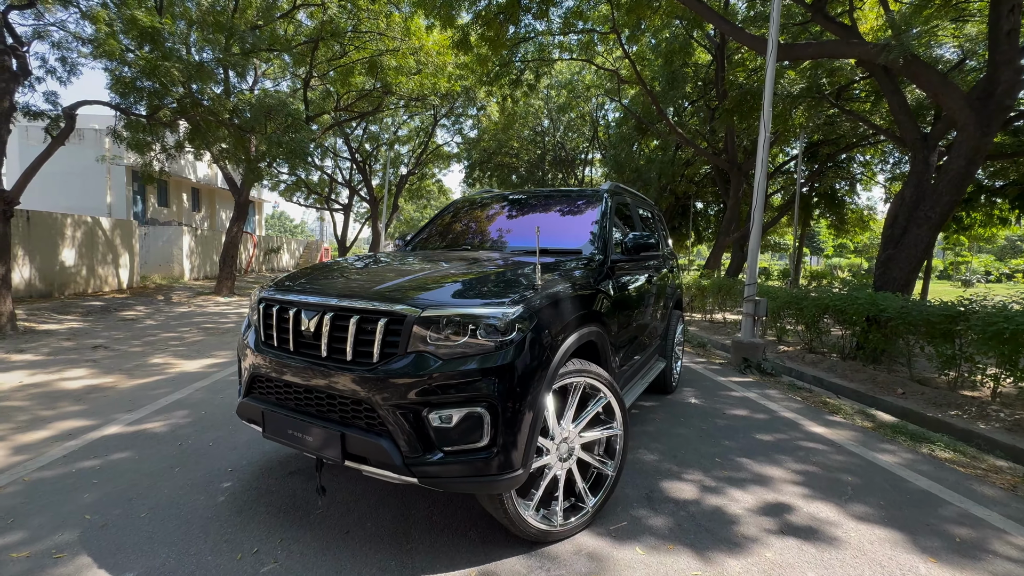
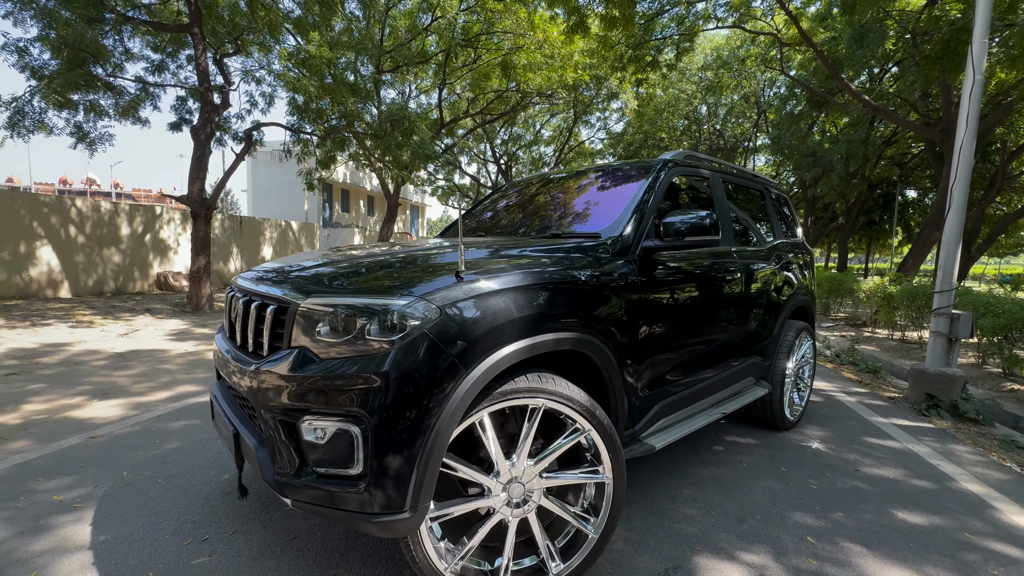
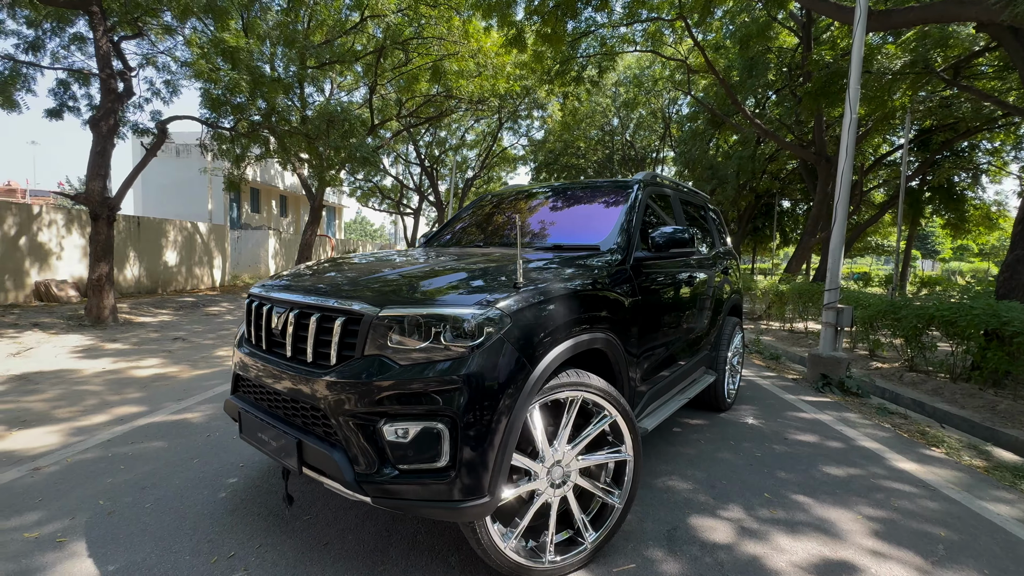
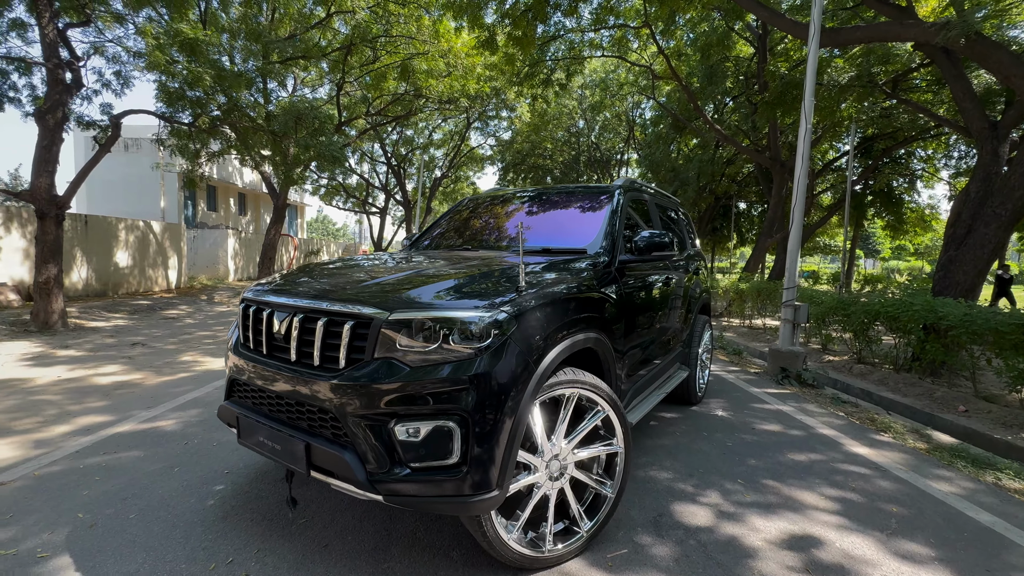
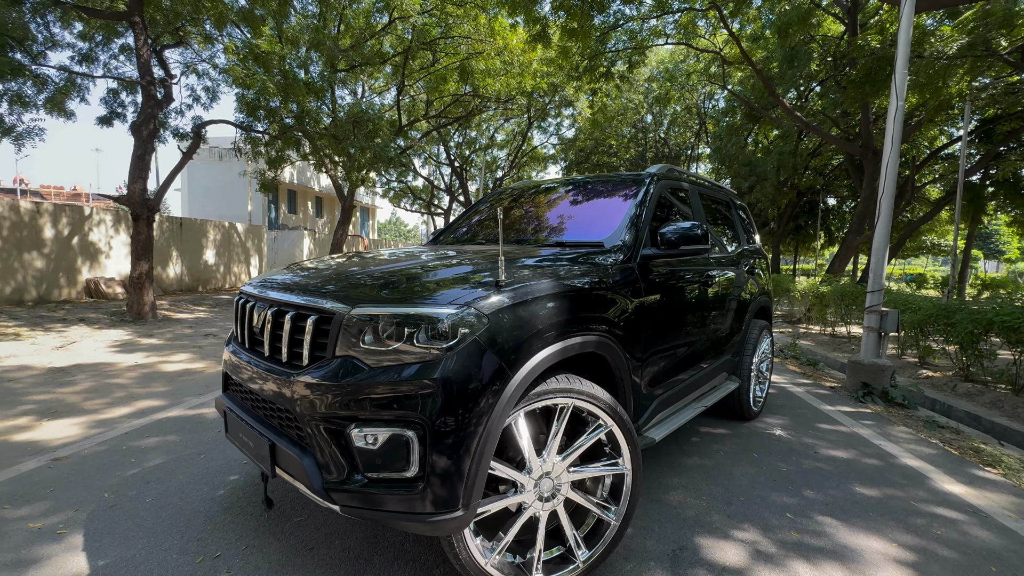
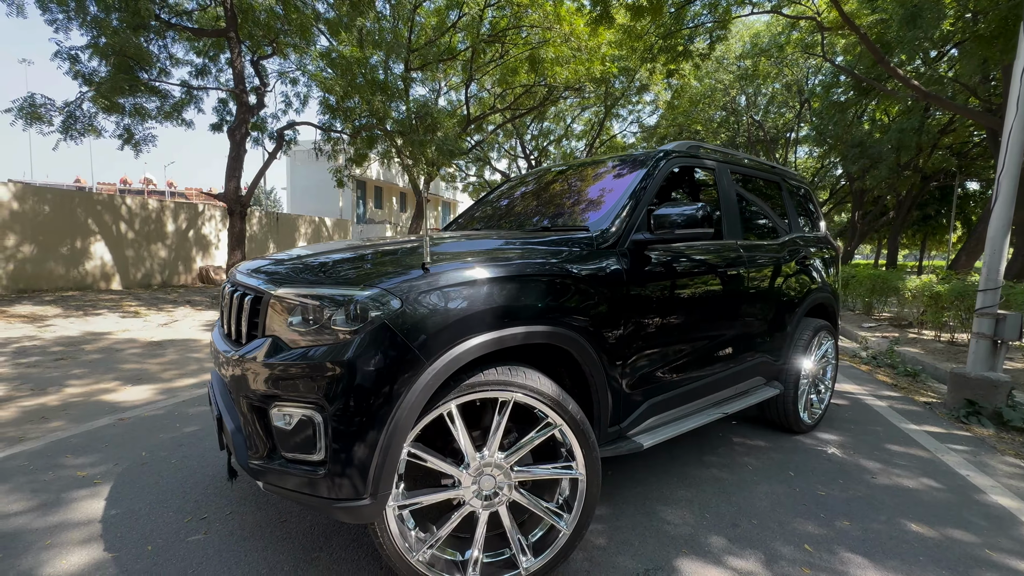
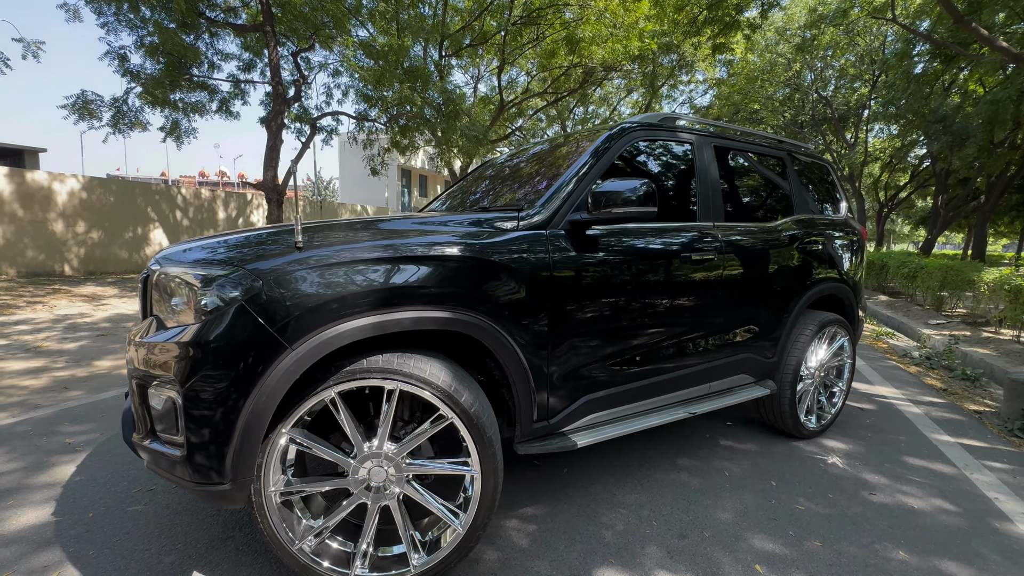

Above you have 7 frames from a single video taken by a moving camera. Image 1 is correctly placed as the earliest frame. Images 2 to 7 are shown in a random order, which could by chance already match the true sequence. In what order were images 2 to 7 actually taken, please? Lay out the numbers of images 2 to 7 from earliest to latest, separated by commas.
4, 3, 5, 2, 6, 7
